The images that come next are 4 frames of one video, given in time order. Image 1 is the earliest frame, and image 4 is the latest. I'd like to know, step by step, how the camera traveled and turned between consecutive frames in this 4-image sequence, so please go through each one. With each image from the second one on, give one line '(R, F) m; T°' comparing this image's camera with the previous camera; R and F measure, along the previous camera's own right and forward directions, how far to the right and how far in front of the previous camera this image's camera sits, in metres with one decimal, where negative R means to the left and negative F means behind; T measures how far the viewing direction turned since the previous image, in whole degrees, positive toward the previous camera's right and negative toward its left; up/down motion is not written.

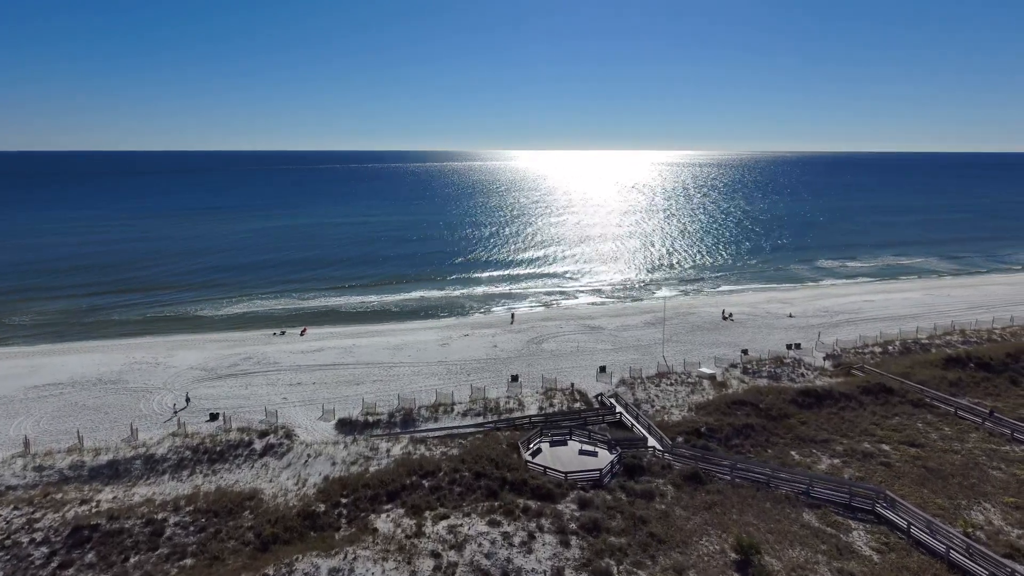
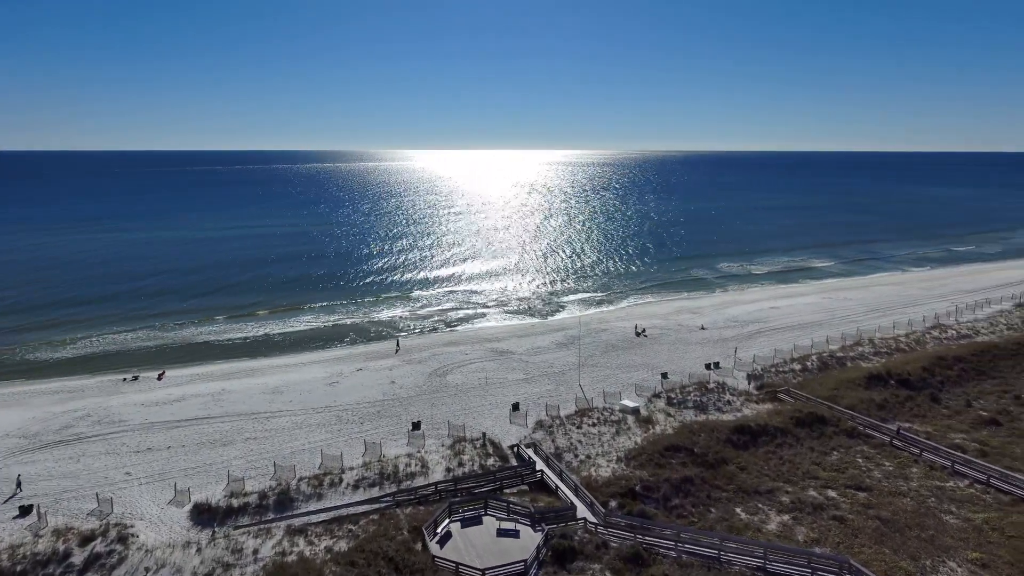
(+0.1, +4.0) m; +9°
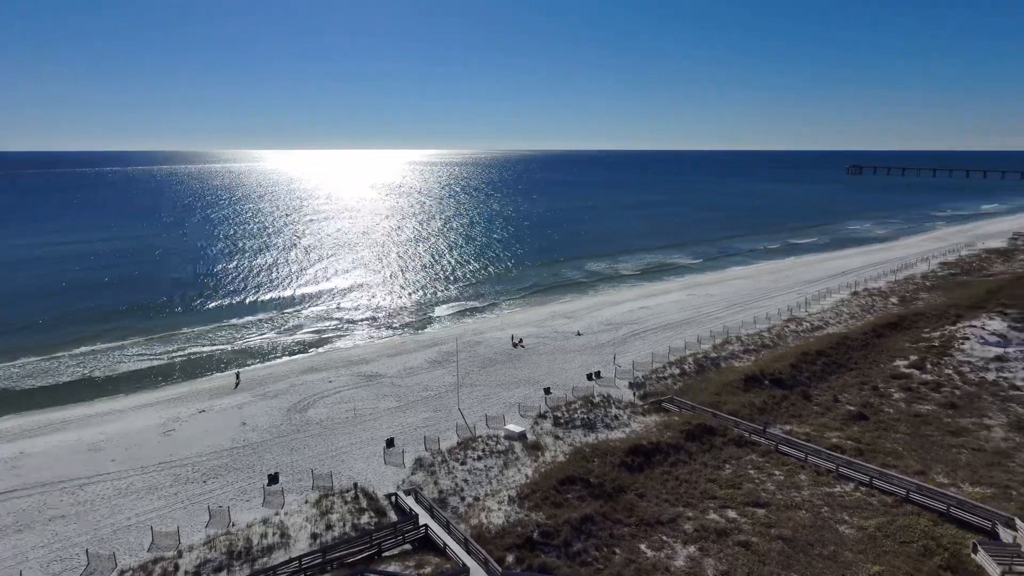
(-0.1, +2.7) m; +12°
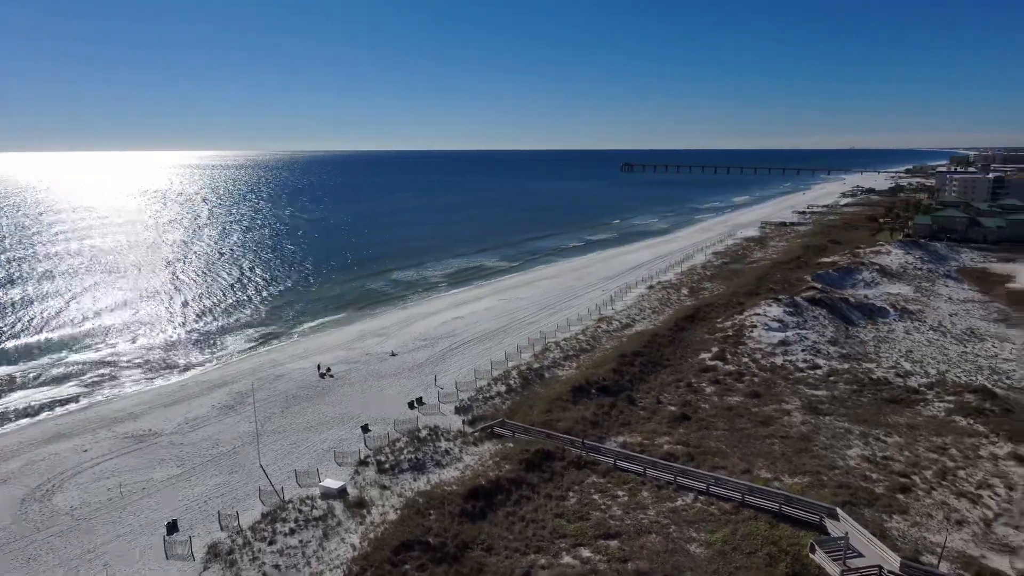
(-0.2, +2.9) m; +17°
